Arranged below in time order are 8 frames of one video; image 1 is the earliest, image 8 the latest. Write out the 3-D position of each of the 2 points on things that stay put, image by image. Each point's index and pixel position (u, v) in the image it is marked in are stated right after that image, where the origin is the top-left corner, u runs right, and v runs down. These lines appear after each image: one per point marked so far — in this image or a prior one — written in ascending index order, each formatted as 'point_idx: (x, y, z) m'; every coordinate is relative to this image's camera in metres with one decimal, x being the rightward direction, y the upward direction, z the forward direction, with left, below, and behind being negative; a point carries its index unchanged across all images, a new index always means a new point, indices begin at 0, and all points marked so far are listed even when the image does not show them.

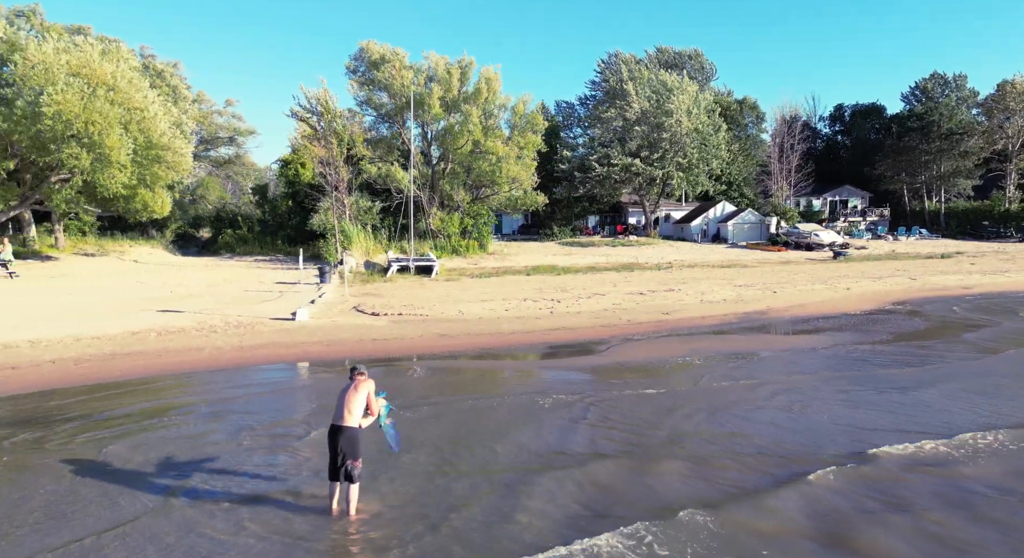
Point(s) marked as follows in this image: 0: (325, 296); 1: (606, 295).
0: (-4.5, -0.4, +16.7) m
1: (+2.5, -0.5, +18.6) m
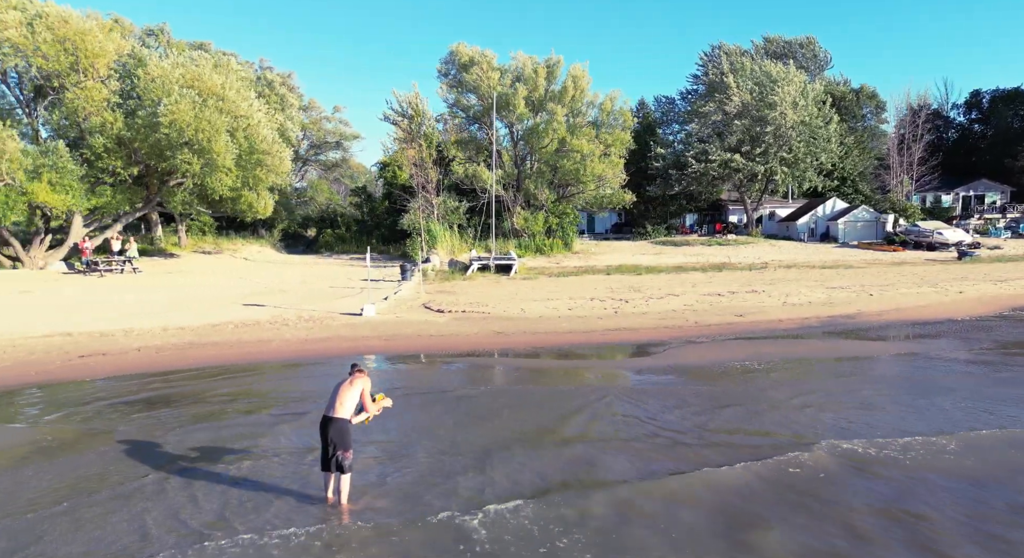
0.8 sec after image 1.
0: (-2.8, -0.4, +17.4) m
1: (+4.4, -0.5, +18.2) m
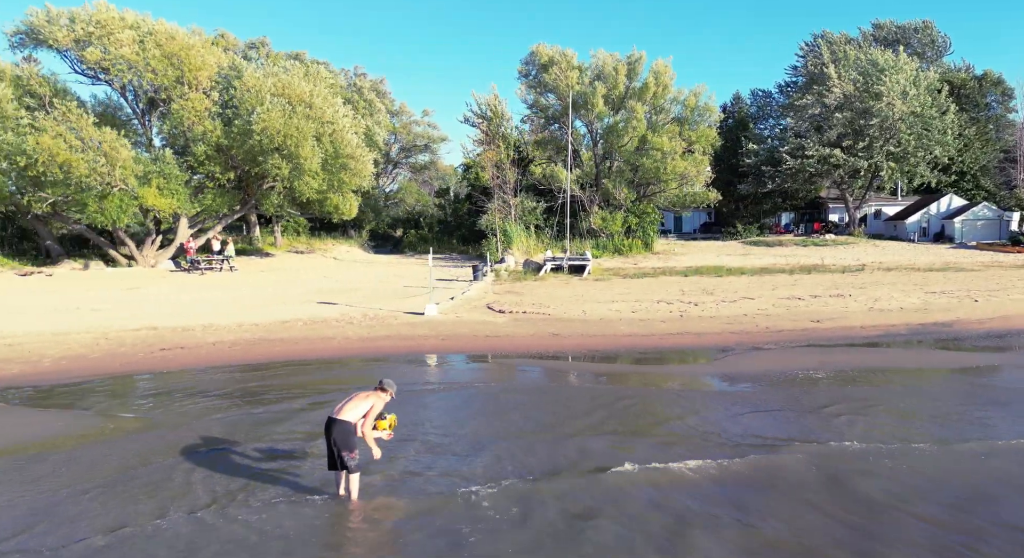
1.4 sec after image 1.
0: (-1.1, -0.4, +17.7) m
1: (+6.2, -0.6, +17.5) m
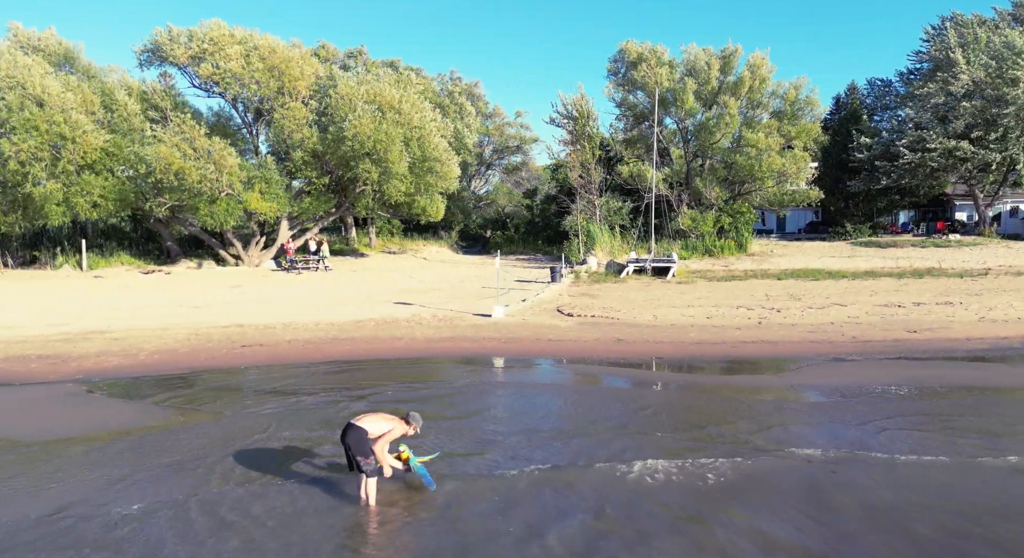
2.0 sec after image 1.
0: (+0.8, -0.4, +17.7) m
1: (+7.9, -0.7, +16.3) m
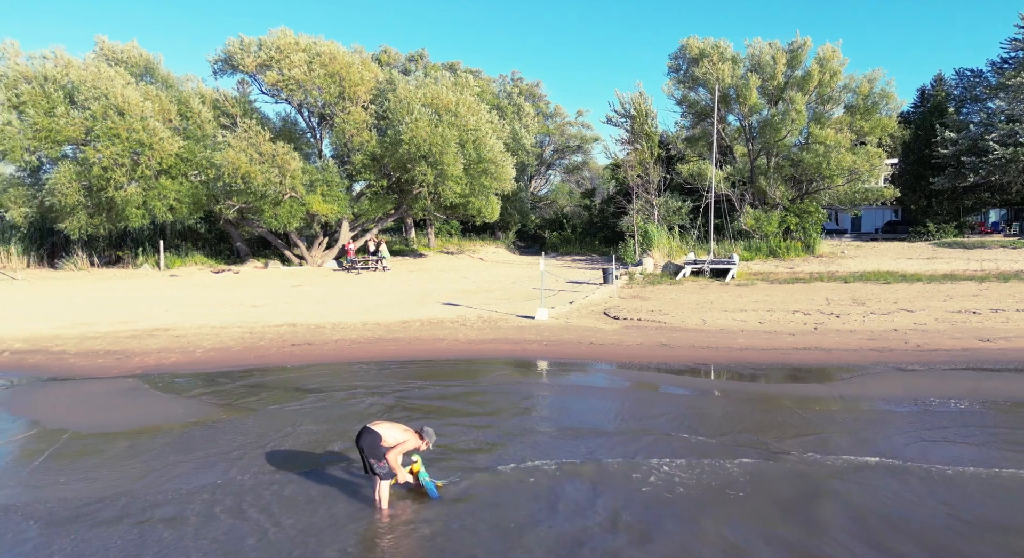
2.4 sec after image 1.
0: (+2.0, -0.5, +17.5) m
1: (+9.0, -0.8, +15.5) m
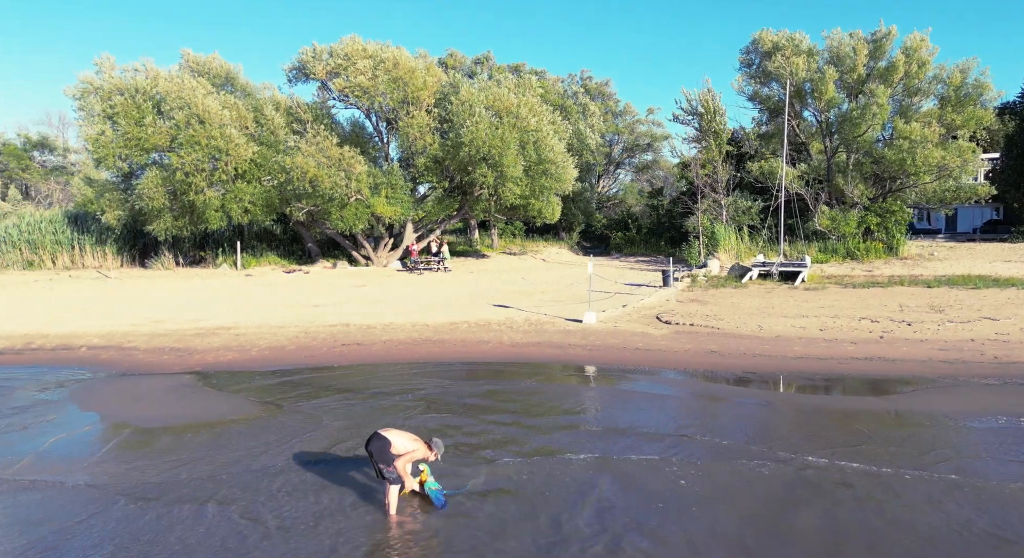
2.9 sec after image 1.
0: (+3.3, -0.6, +17.1) m
1: (+10.1, -0.9, +14.3) m
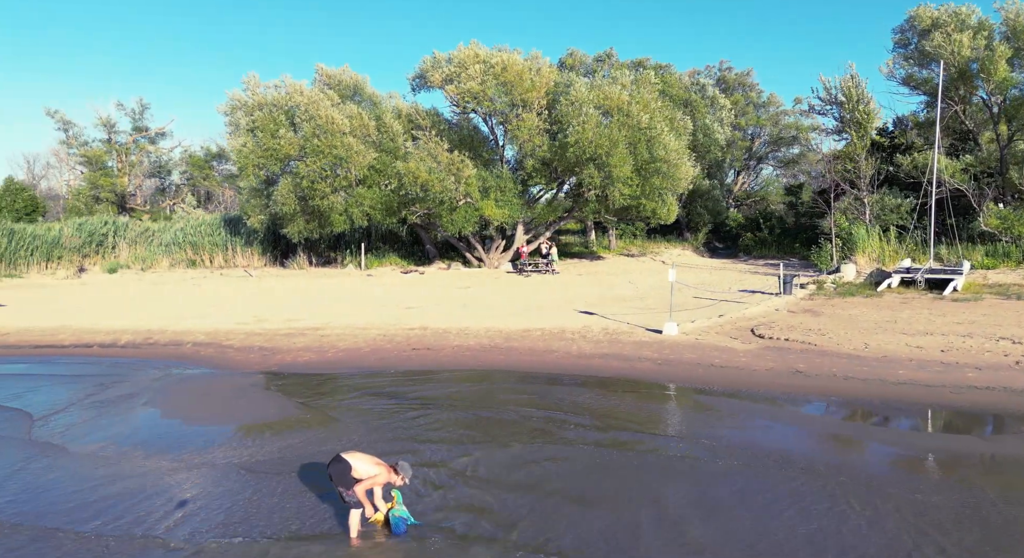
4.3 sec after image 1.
0: (+5.4, -0.7, +15.7) m
1: (+11.4, -1.2, +11.5) m
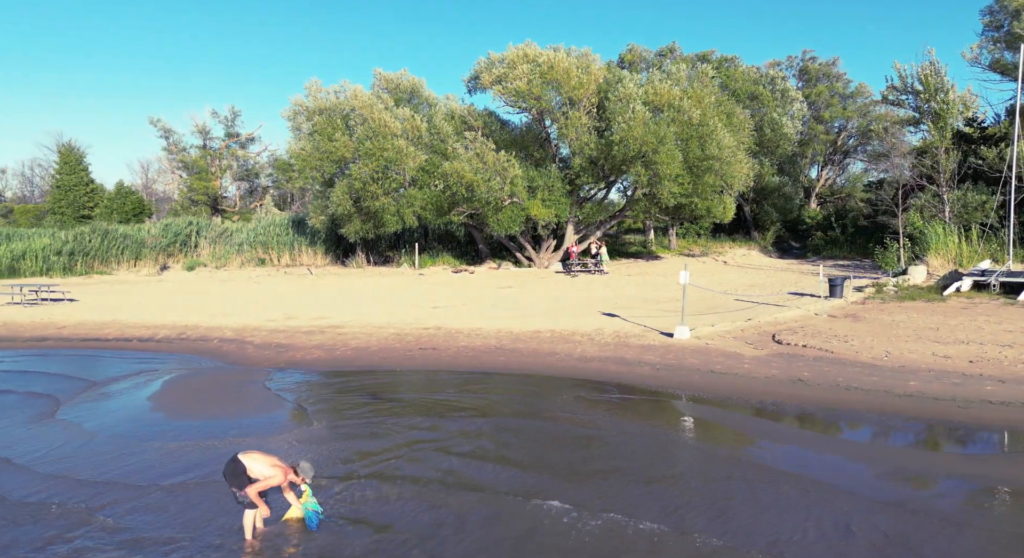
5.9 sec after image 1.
0: (+5.8, -0.8, +14.7) m
1: (+11.1, -1.2, +9.8) m
